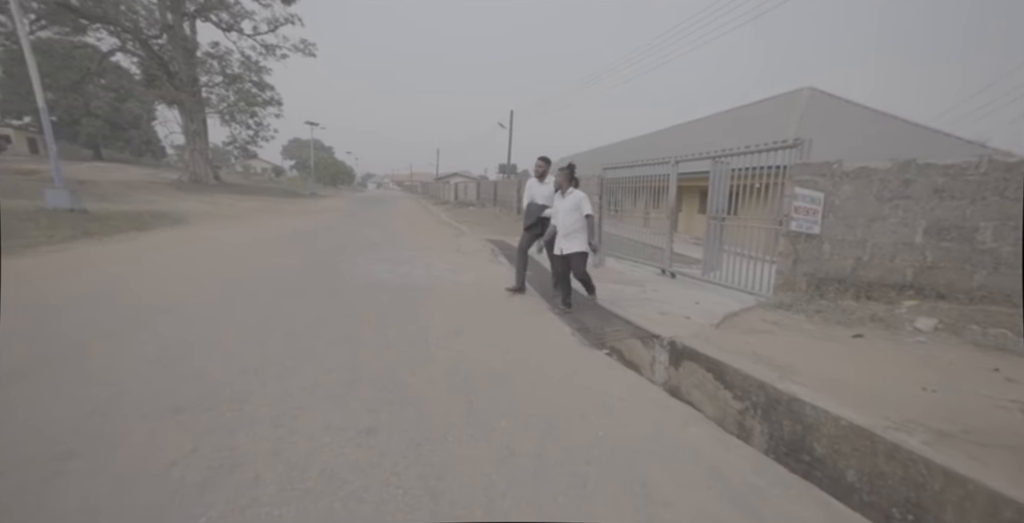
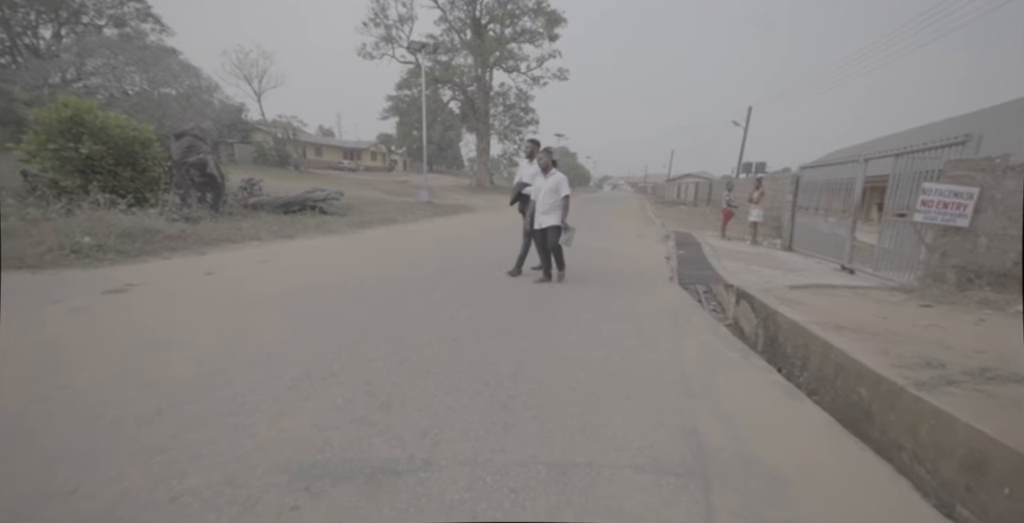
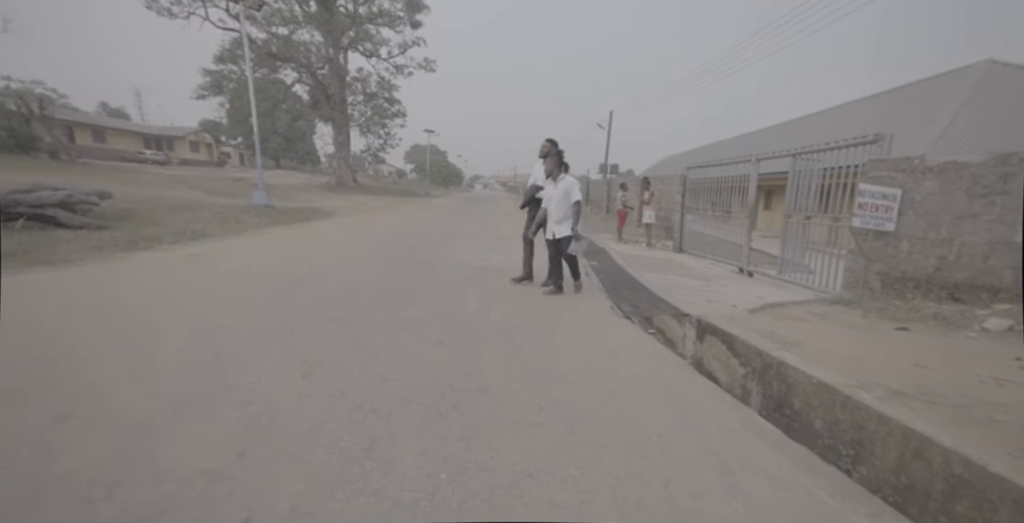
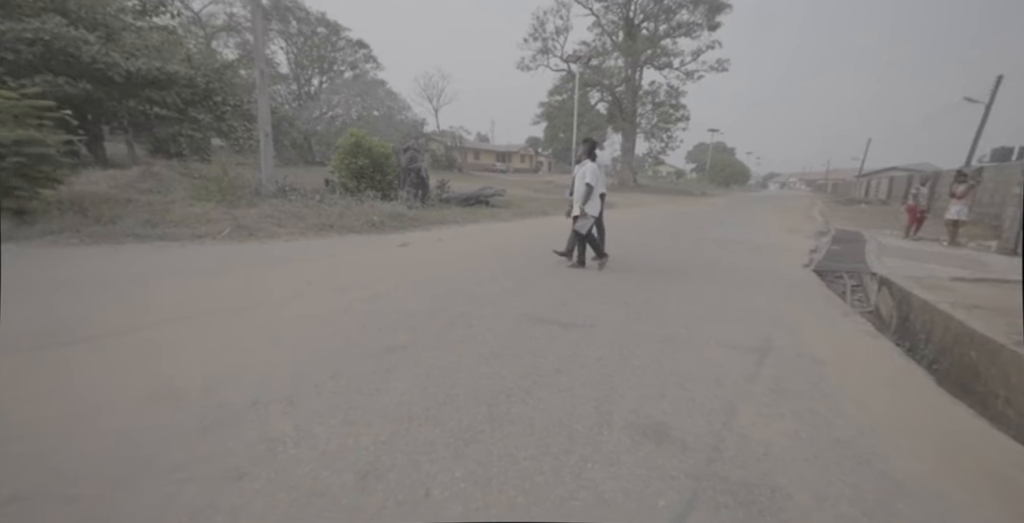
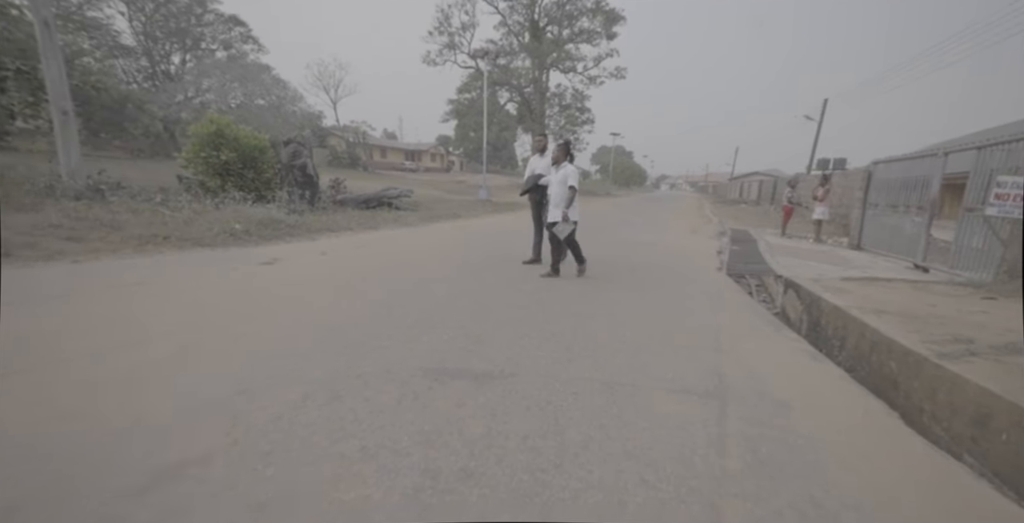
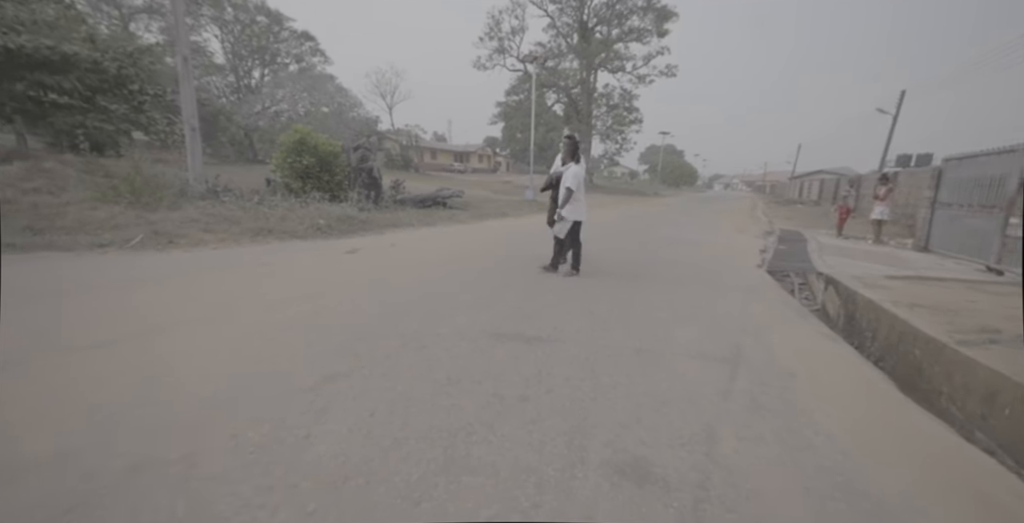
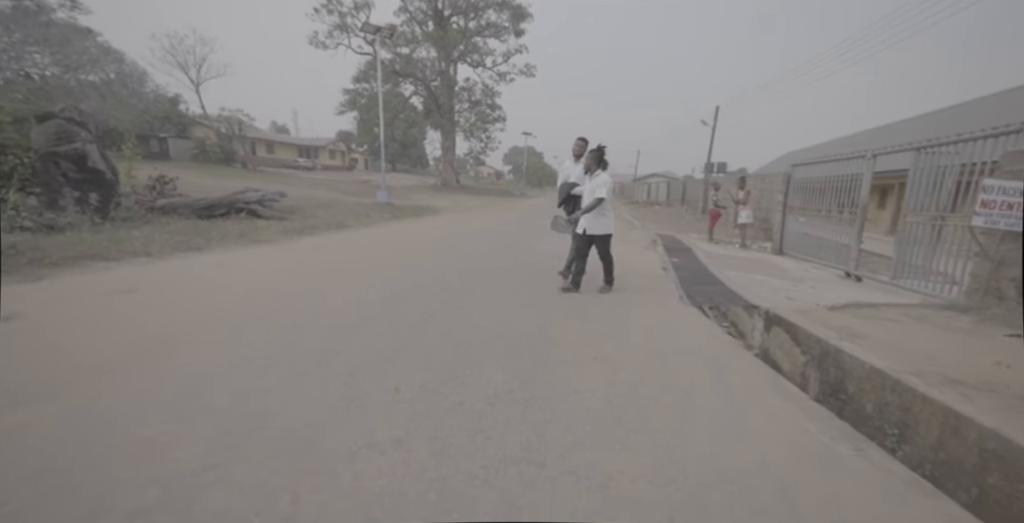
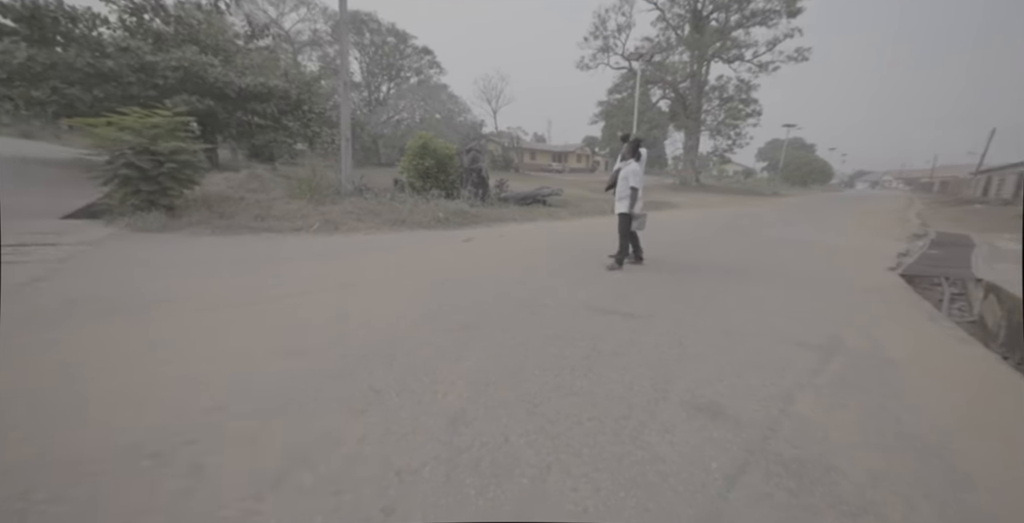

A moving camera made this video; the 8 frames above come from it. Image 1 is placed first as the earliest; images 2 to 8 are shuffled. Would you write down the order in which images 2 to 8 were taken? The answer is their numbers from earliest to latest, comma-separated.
3, 7, 2, 5, 6, 4, 8
